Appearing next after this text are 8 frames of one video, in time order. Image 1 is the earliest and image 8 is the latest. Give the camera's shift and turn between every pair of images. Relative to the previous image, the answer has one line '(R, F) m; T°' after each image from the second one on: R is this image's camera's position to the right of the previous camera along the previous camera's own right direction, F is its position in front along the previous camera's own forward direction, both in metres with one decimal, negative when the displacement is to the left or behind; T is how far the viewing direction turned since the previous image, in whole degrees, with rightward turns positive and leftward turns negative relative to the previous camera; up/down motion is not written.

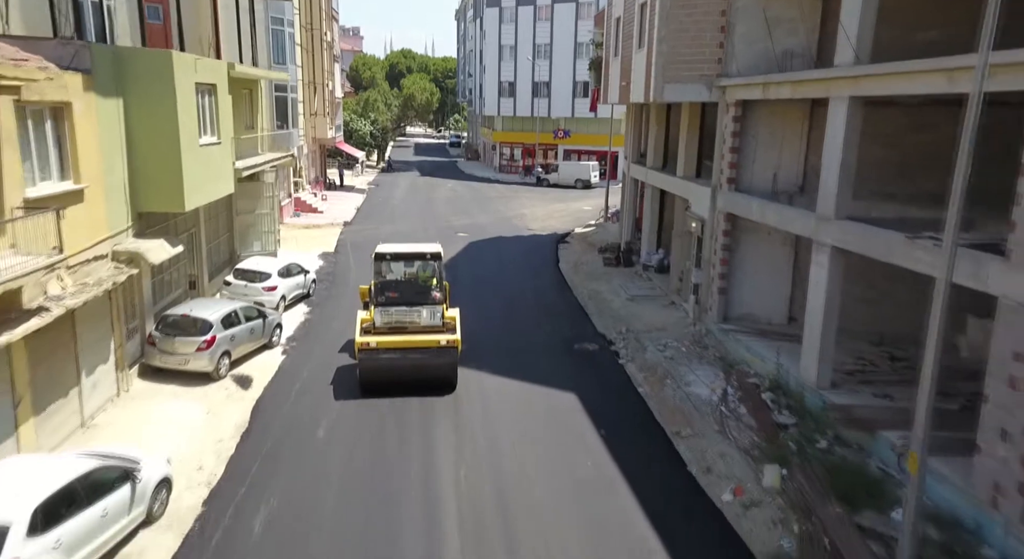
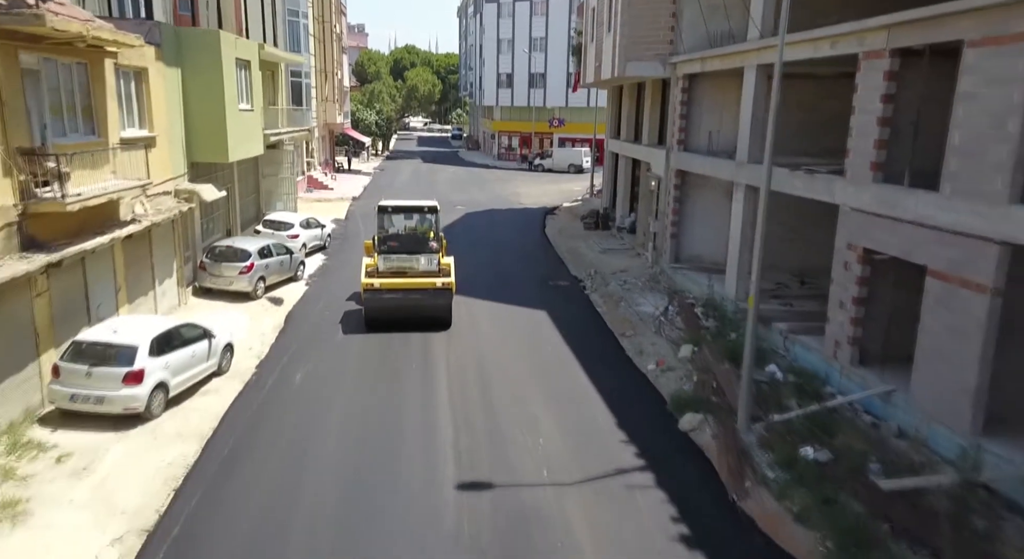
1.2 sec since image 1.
(+0.6, -4.1) m; 0°
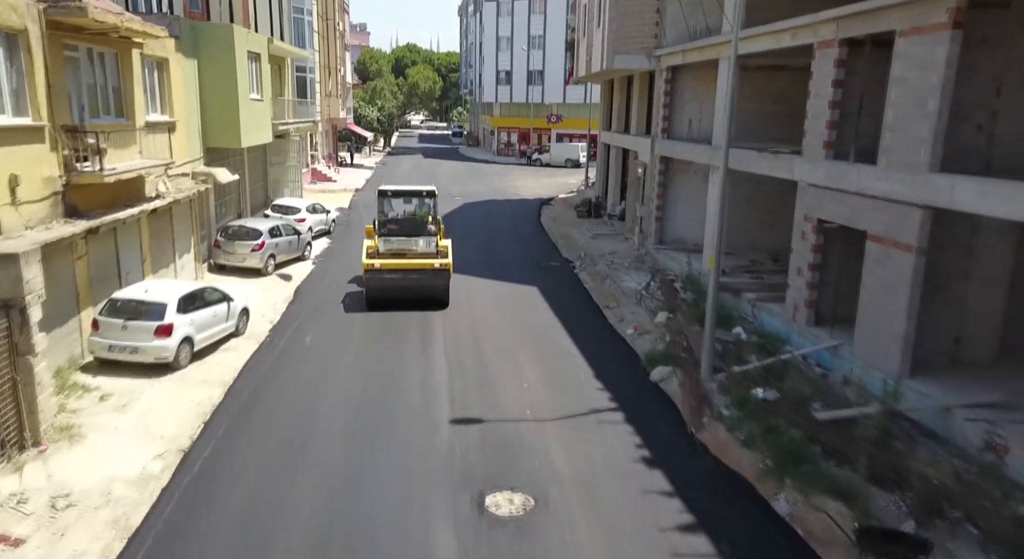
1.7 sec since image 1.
(+0.2, -1.6) m; 0°
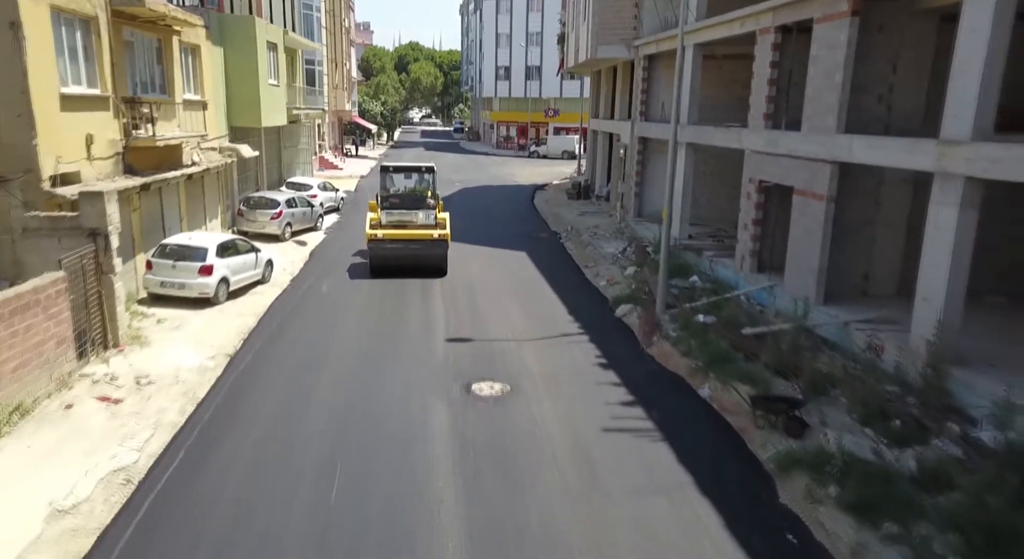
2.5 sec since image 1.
(+0.3, -2.8) m; 0°
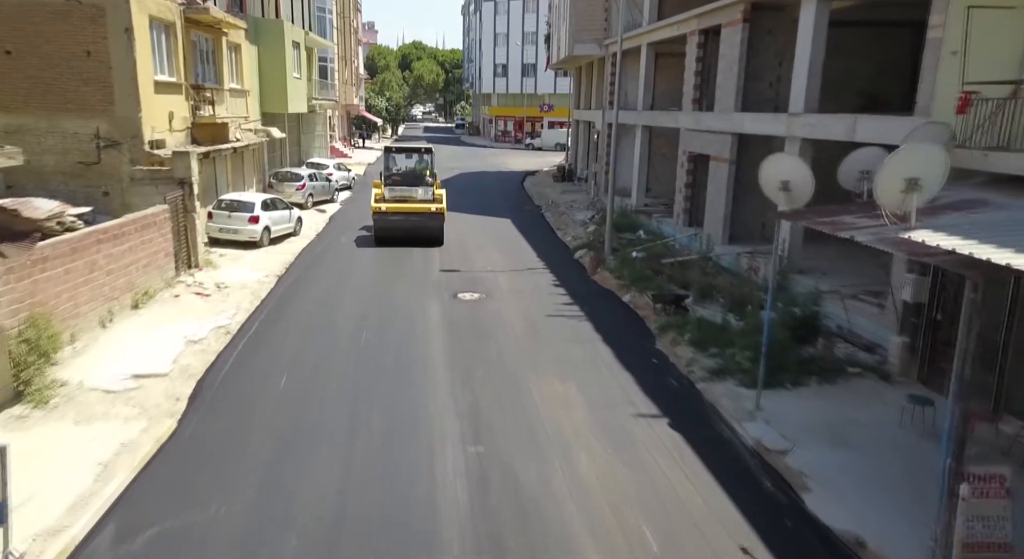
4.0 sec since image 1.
(+0.6, -4.9) m; 0°
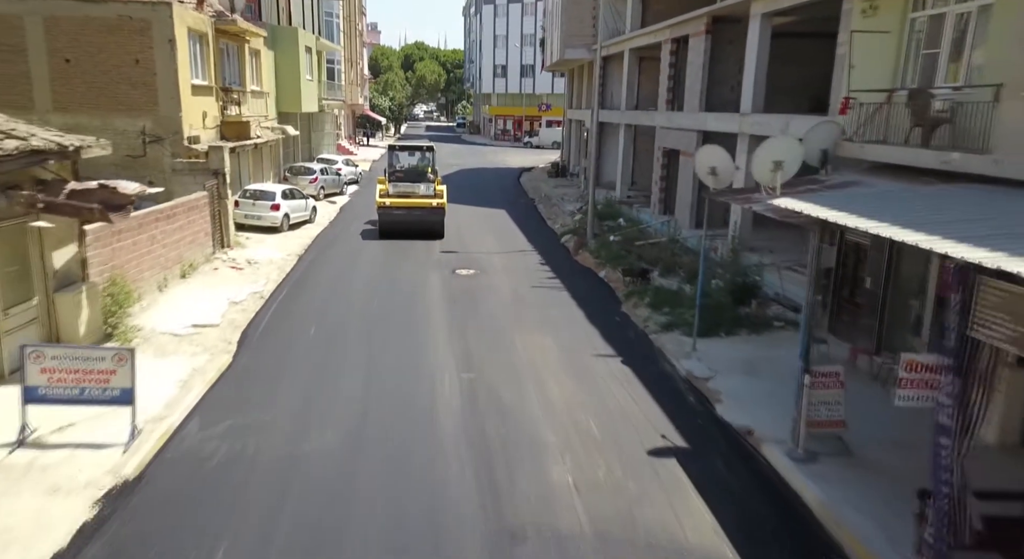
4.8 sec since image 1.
(+0.3, -2.7) m; 0°
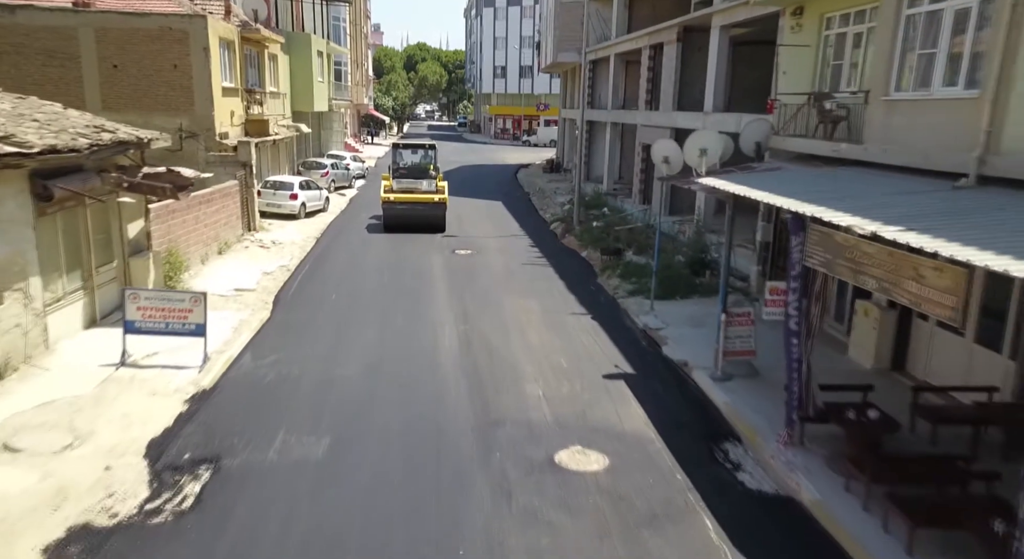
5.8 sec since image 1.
(+0.3, -2.8) m; 0°
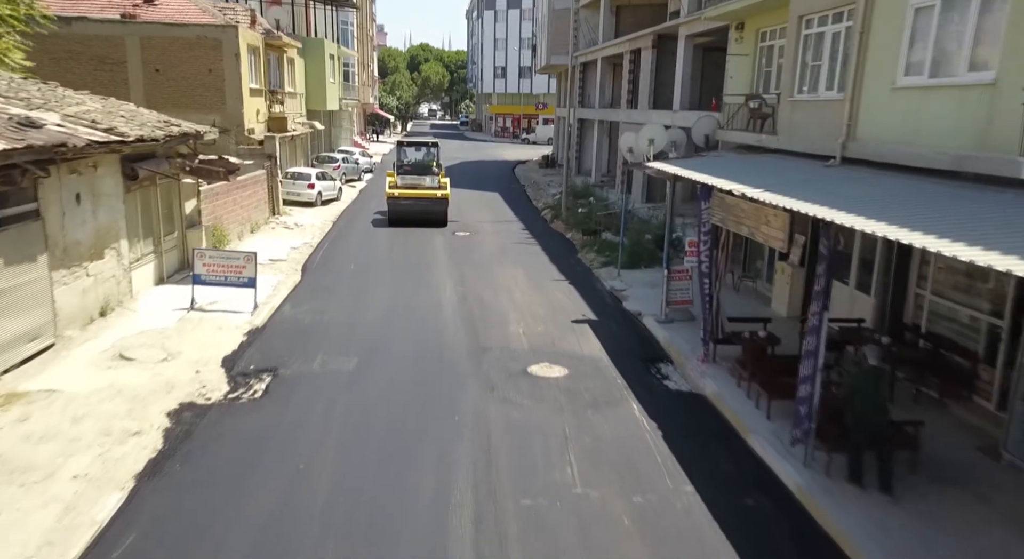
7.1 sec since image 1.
(+0.3, -3.1) m; 0°
